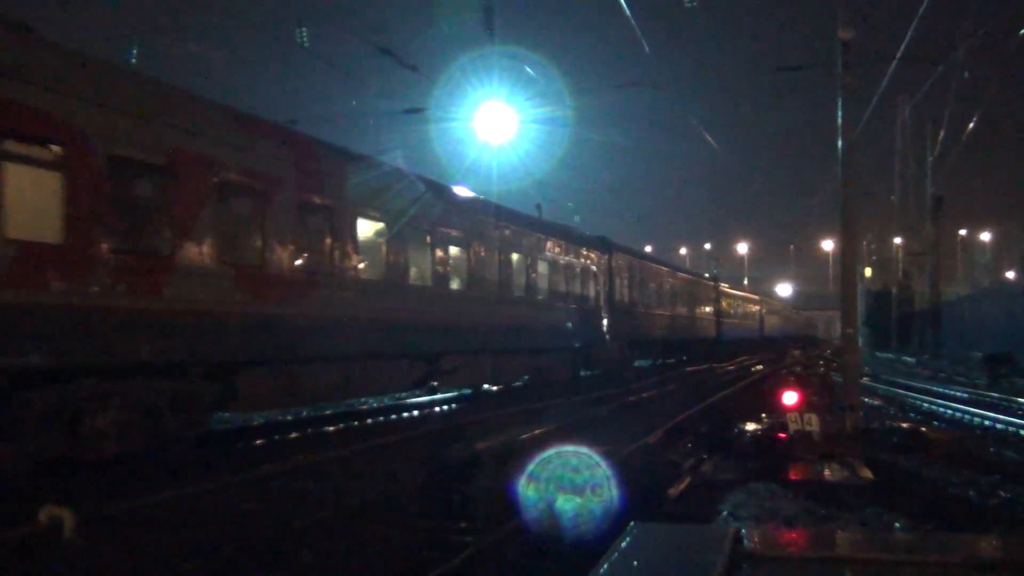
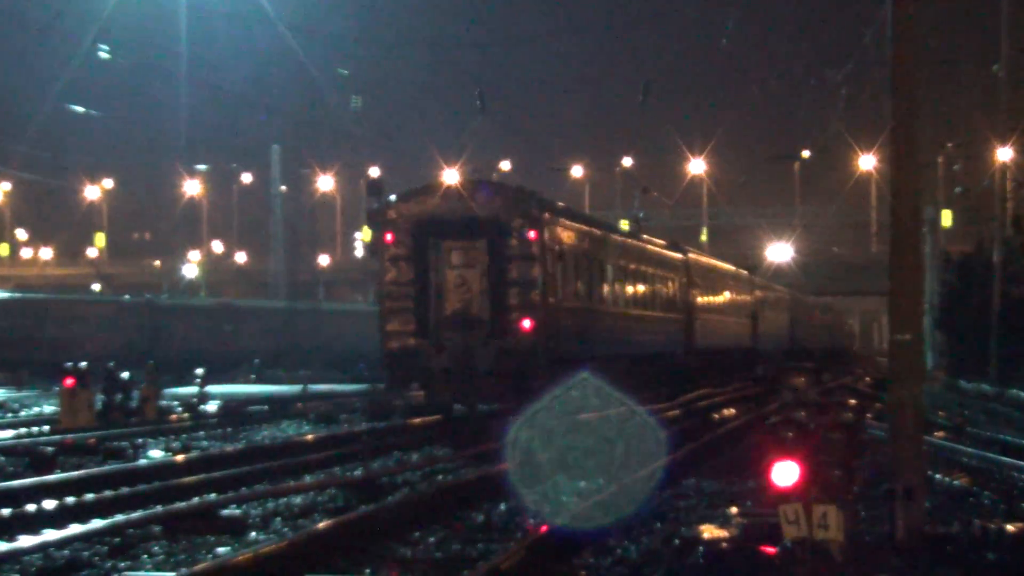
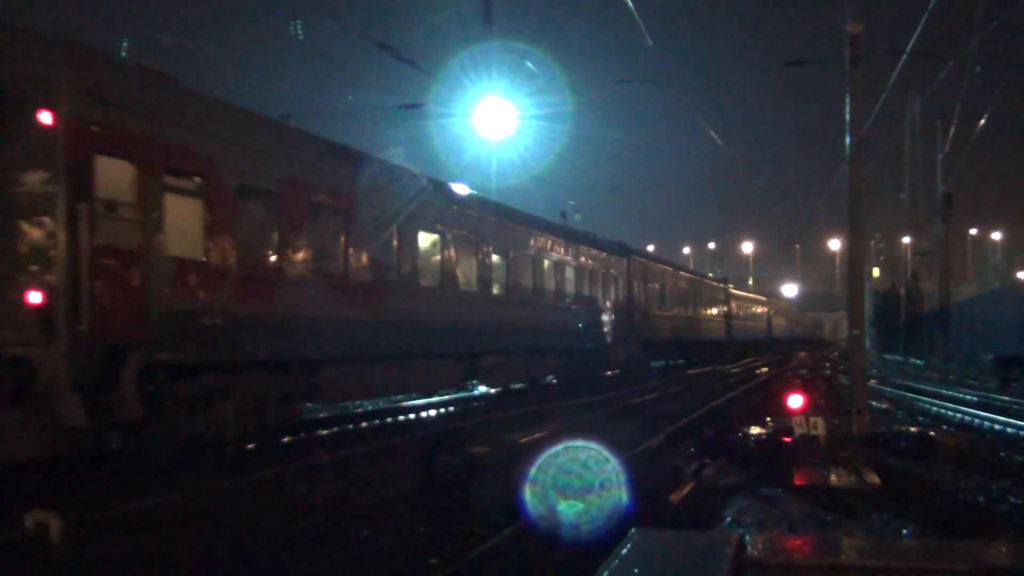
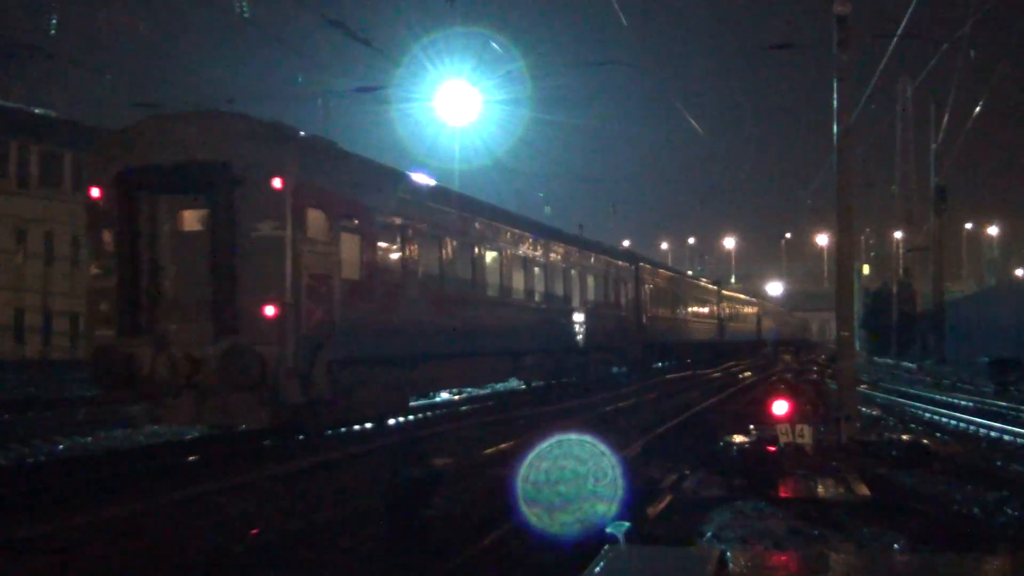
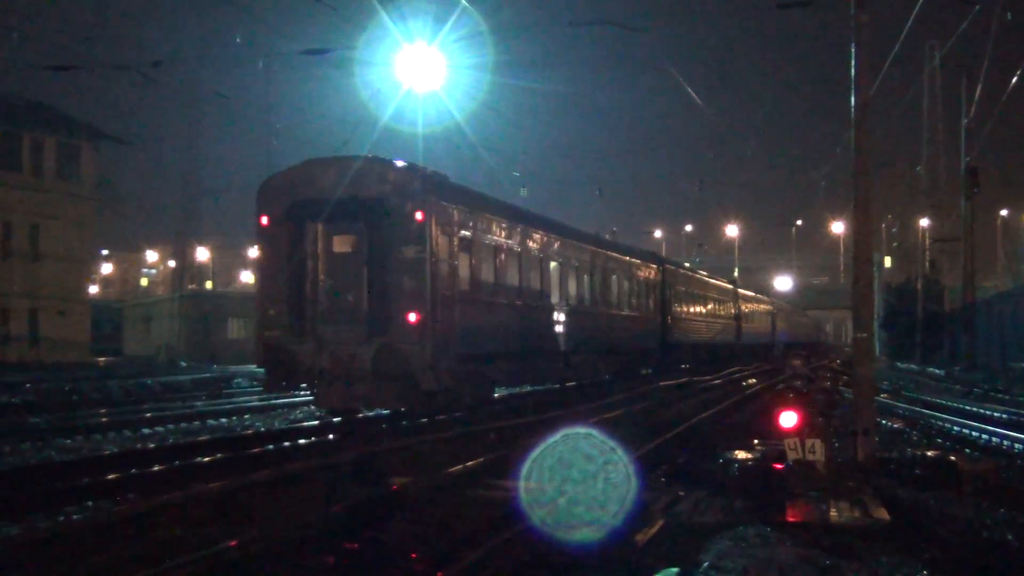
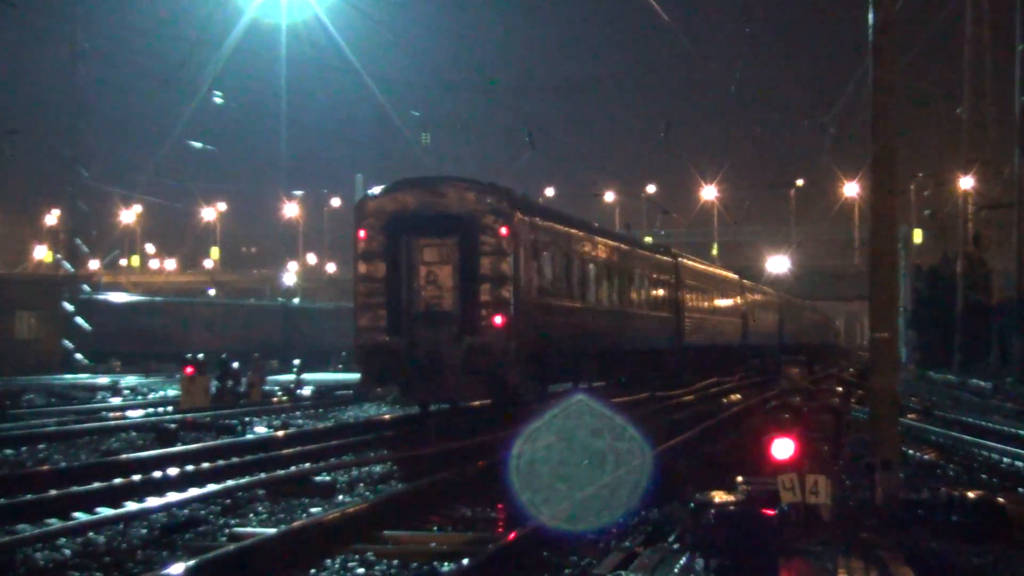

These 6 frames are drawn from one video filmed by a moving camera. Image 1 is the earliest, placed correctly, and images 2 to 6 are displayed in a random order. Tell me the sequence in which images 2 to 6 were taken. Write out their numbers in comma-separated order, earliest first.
3, 4, 5, 6, 2
